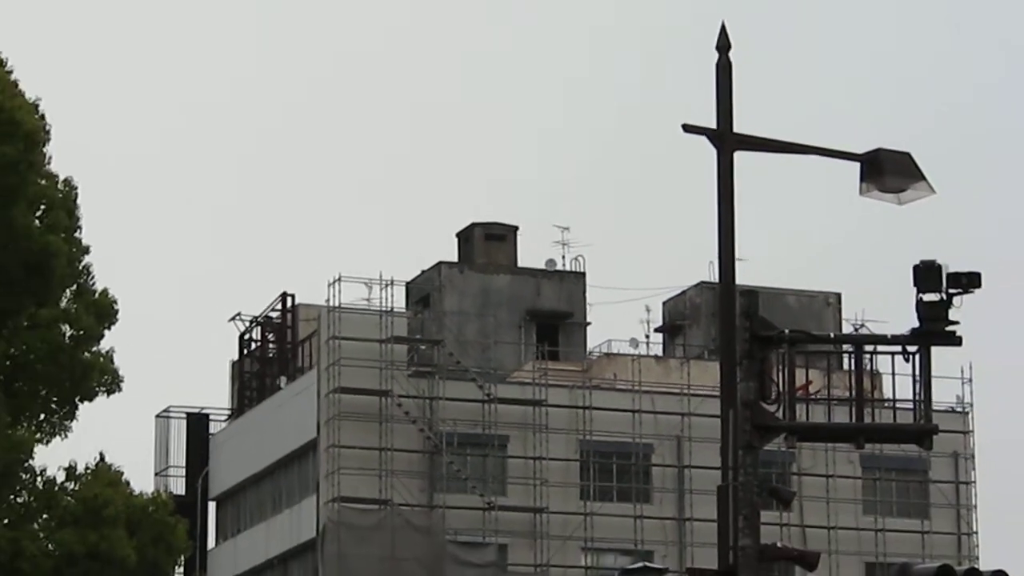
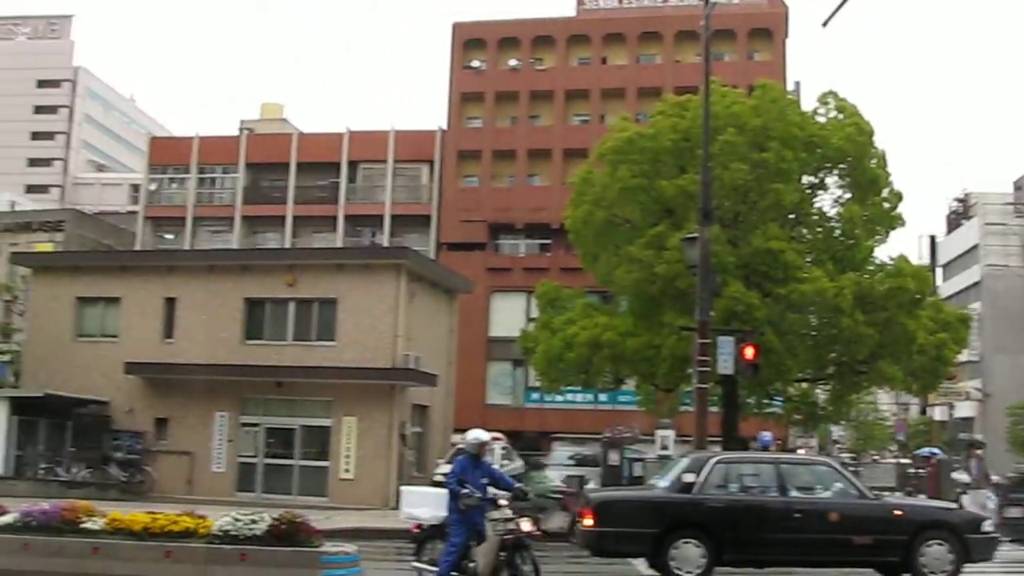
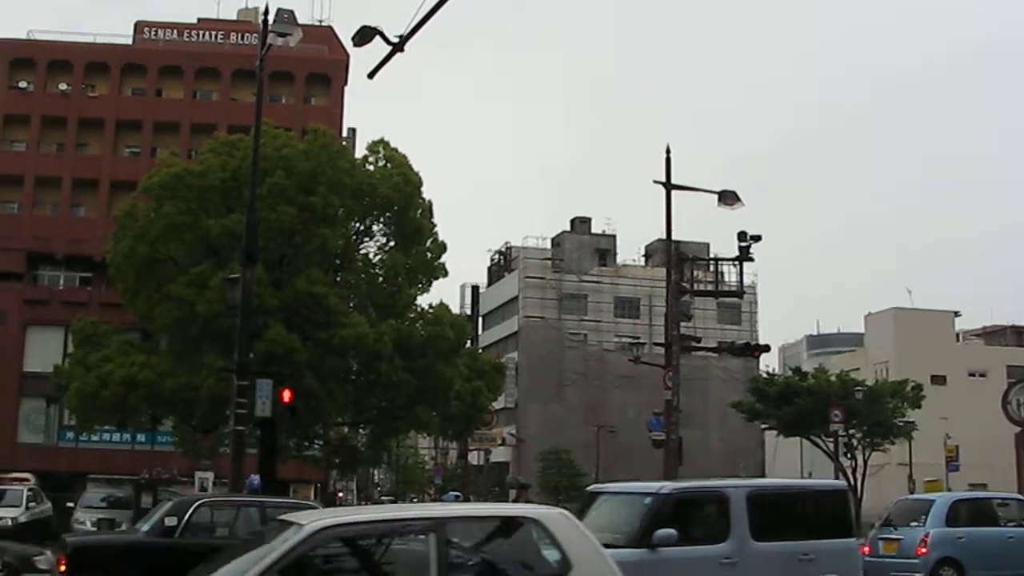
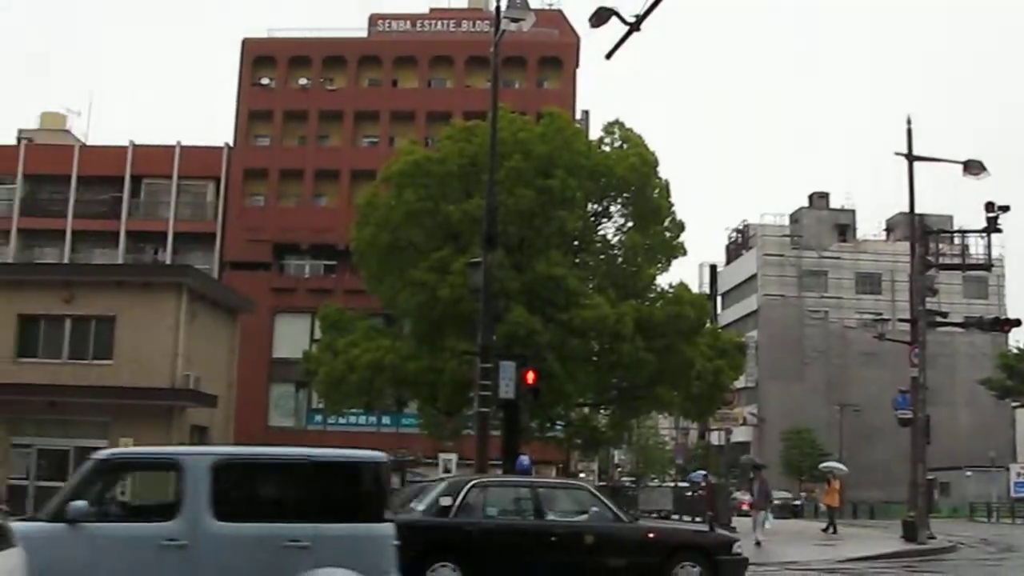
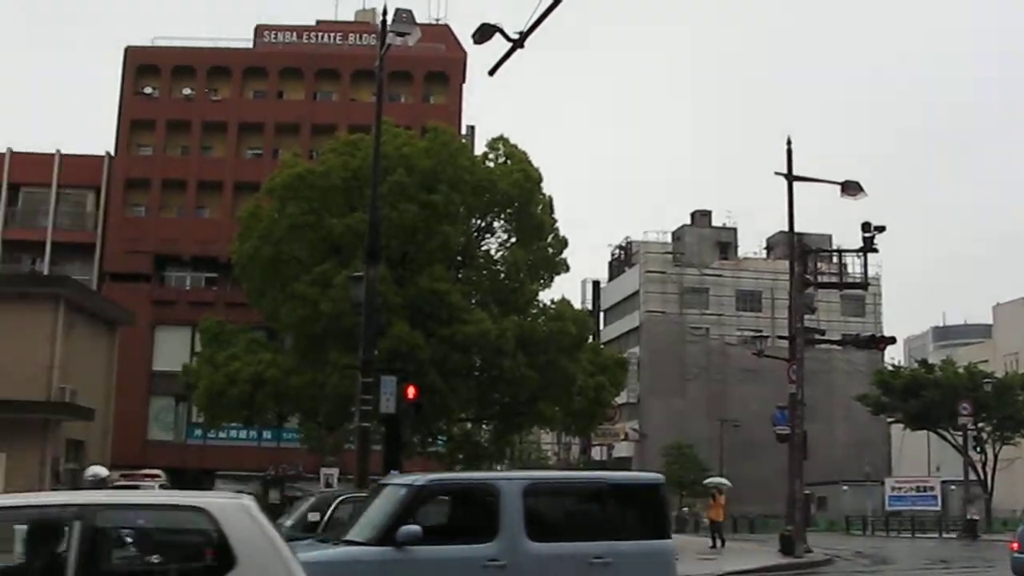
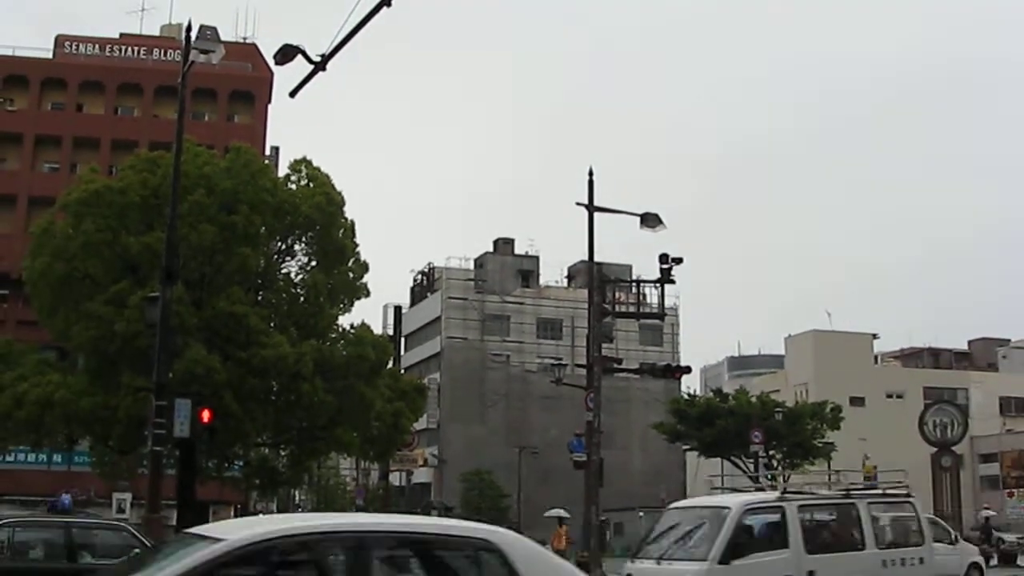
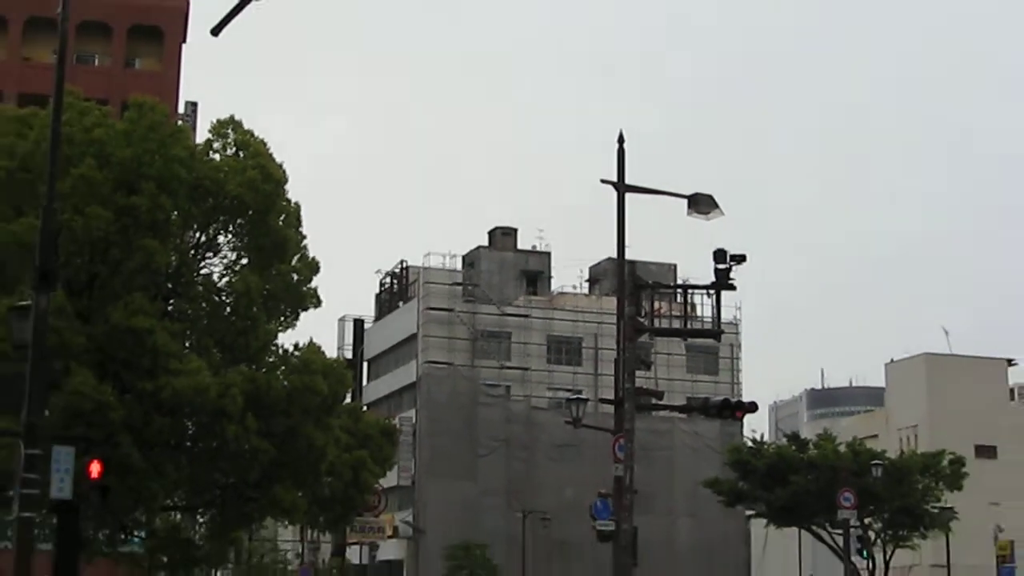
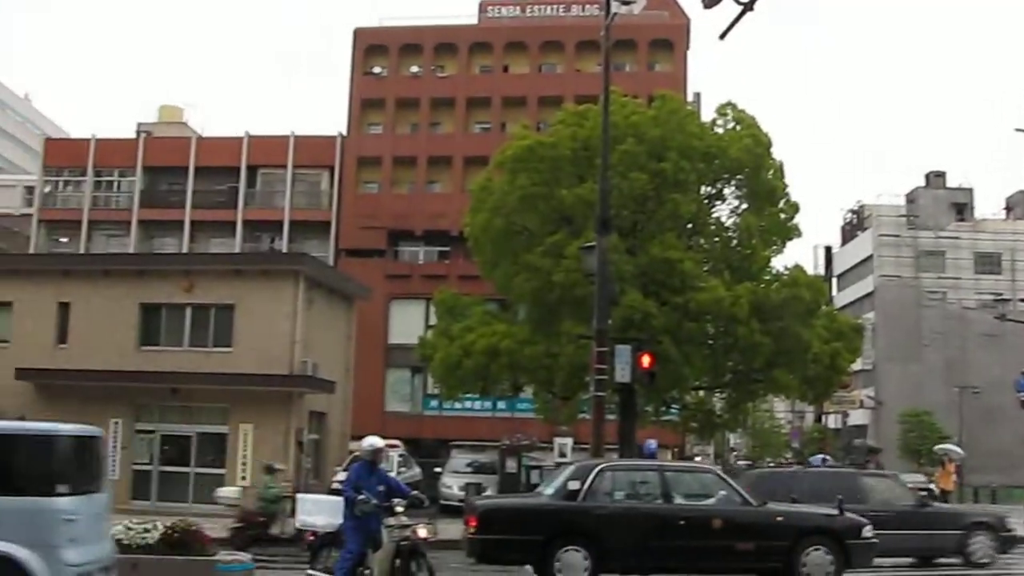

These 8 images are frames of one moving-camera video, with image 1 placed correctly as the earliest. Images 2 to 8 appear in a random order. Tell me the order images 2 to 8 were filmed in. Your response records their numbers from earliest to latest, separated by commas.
7, 6, 3, 5, 4, 8, 2
